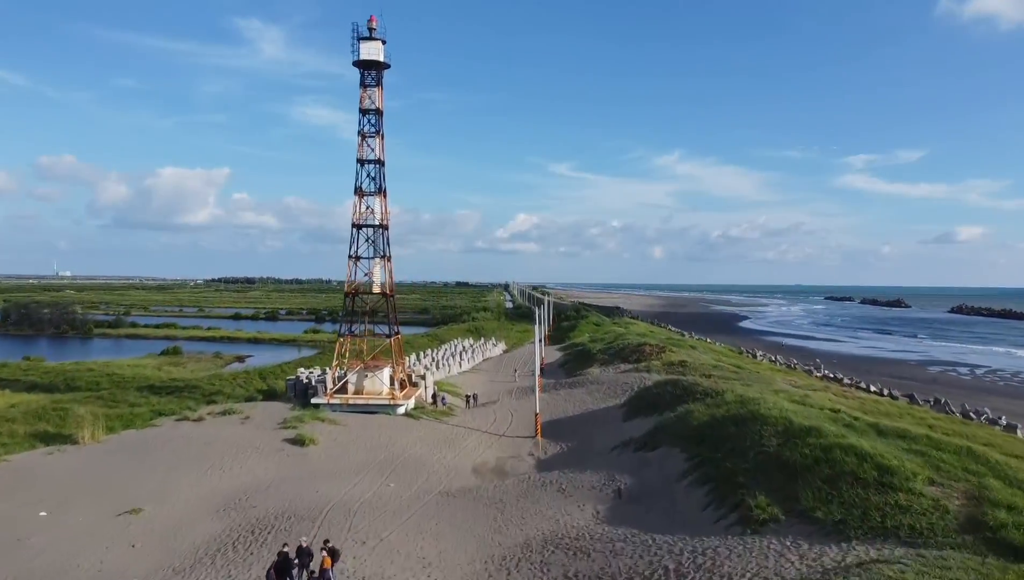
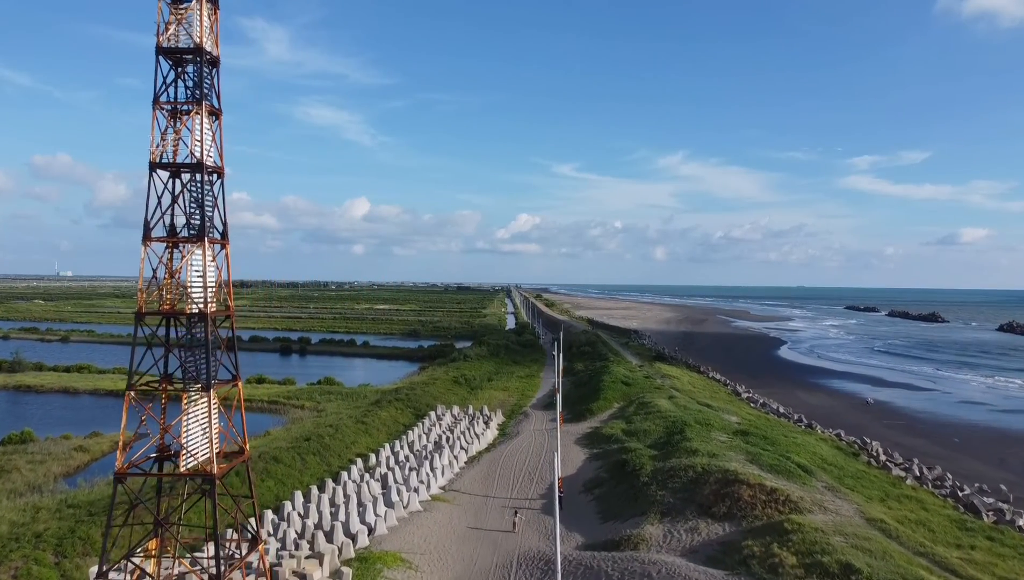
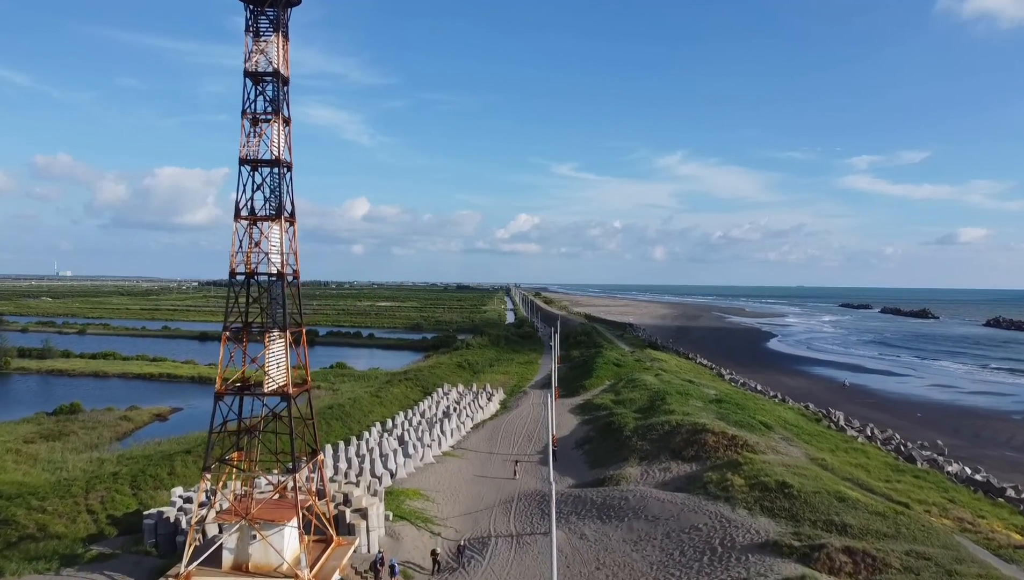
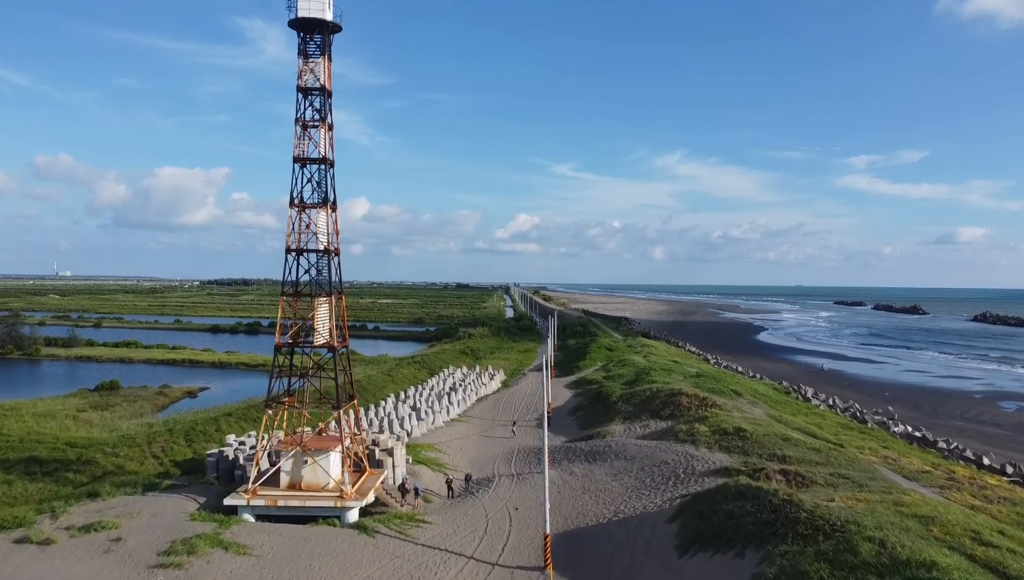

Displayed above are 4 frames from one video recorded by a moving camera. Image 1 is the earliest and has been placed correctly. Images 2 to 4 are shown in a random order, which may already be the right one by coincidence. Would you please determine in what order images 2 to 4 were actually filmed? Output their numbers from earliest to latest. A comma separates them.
4, 3, 2
